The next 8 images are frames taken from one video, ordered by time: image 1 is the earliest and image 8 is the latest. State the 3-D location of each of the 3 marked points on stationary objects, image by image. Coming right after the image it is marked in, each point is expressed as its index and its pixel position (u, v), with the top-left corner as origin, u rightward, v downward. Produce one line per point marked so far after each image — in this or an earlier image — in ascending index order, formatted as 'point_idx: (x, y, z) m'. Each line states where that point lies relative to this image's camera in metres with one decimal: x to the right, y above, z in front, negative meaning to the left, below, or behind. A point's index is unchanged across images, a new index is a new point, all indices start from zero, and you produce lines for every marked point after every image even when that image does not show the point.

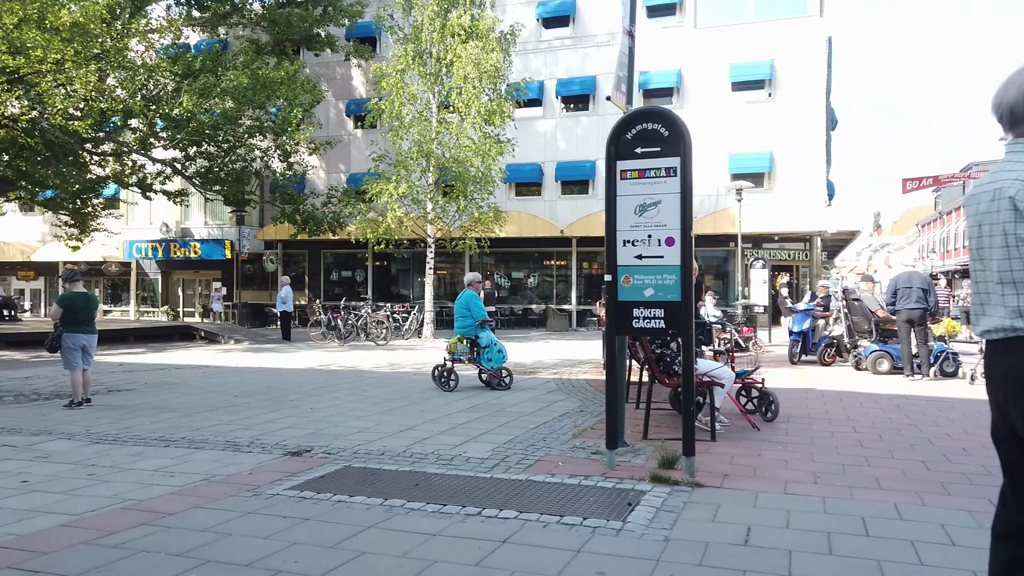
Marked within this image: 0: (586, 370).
0: (+1.3, -1.5, +13.4) m
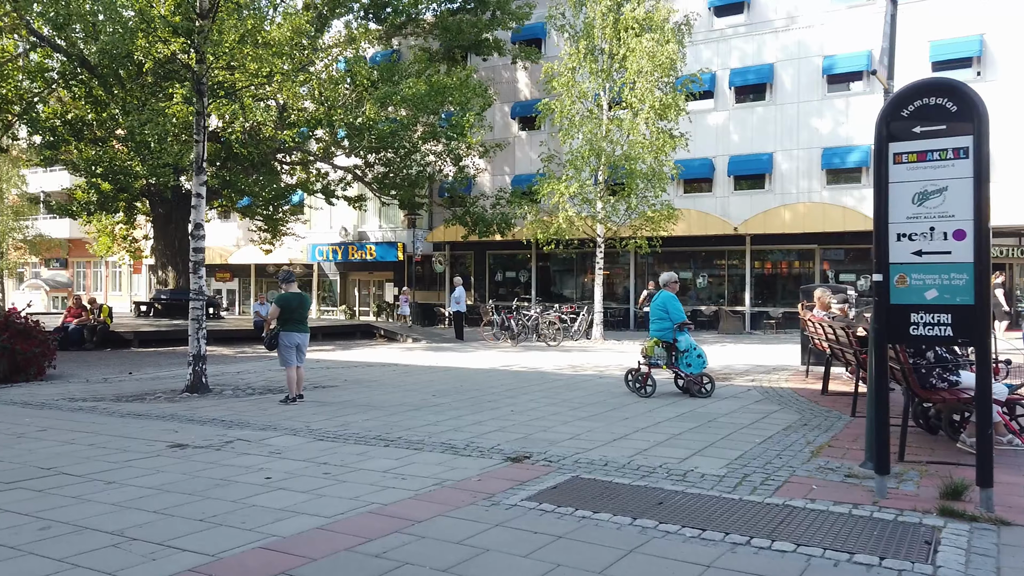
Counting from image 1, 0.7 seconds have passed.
0: (+4.5, -1.5, +12.4) m
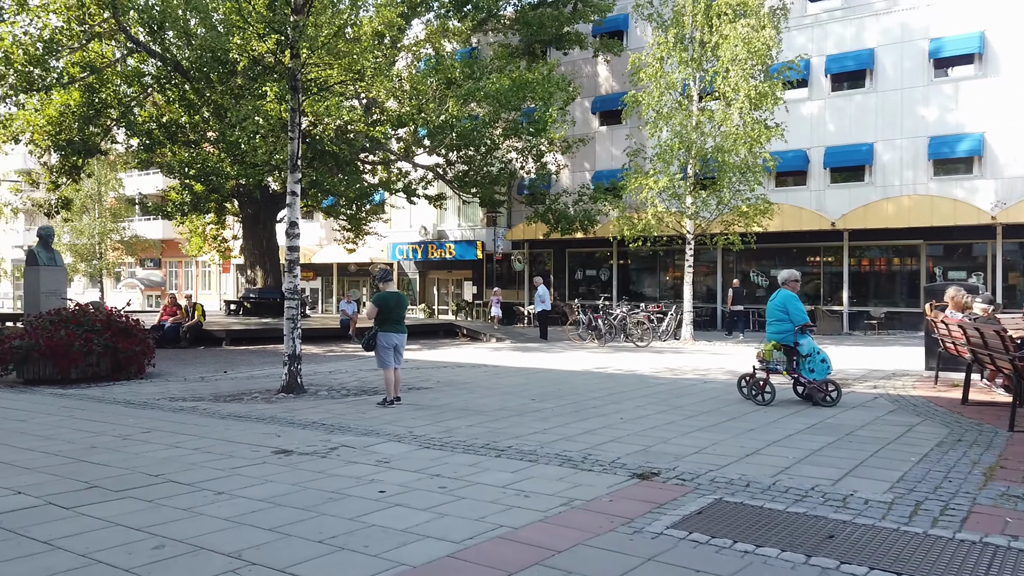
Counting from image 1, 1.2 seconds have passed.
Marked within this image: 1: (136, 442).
0: (+6.0, -1.4, +11.4) m
1: (-3.6, -1.5, +7.1) m
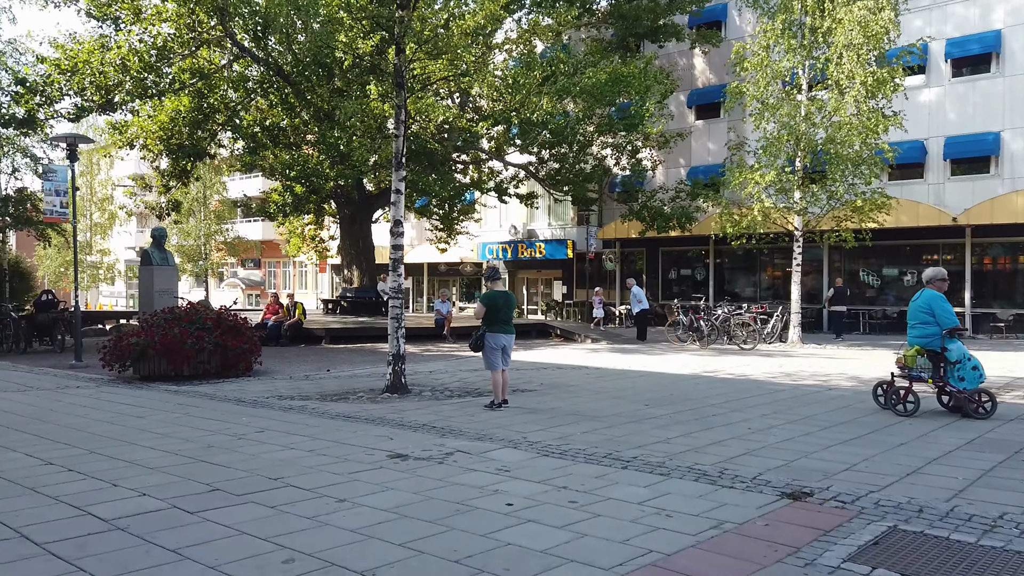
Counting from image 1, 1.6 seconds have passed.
0: (+7.6, -1.4, +10.2) m
1: (-2.4, -1.4, +7.0) m
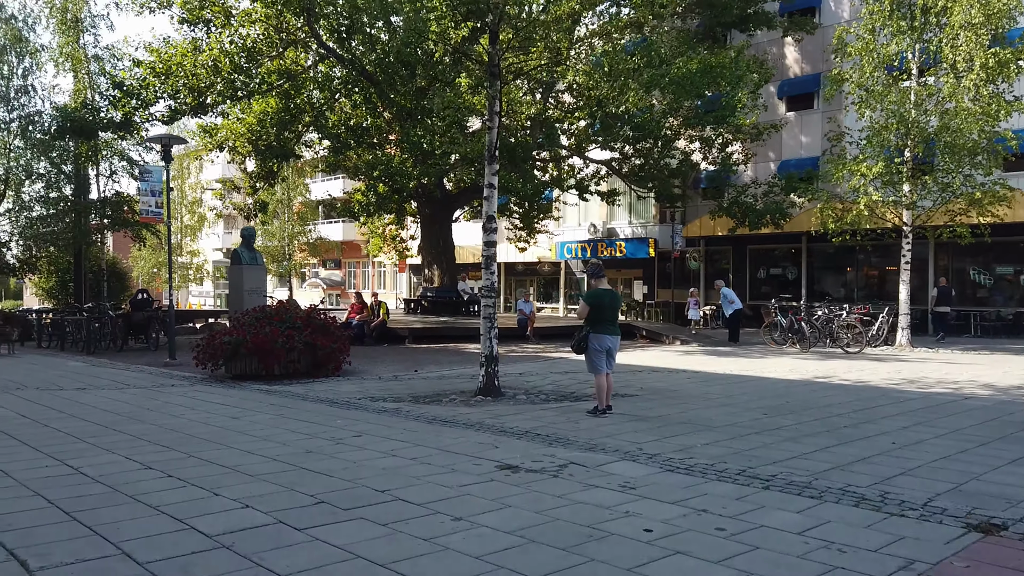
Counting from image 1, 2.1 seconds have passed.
0: (+8.8, -1.4, +8.9) m
1: (-1.4, -1.4, +6.7) m
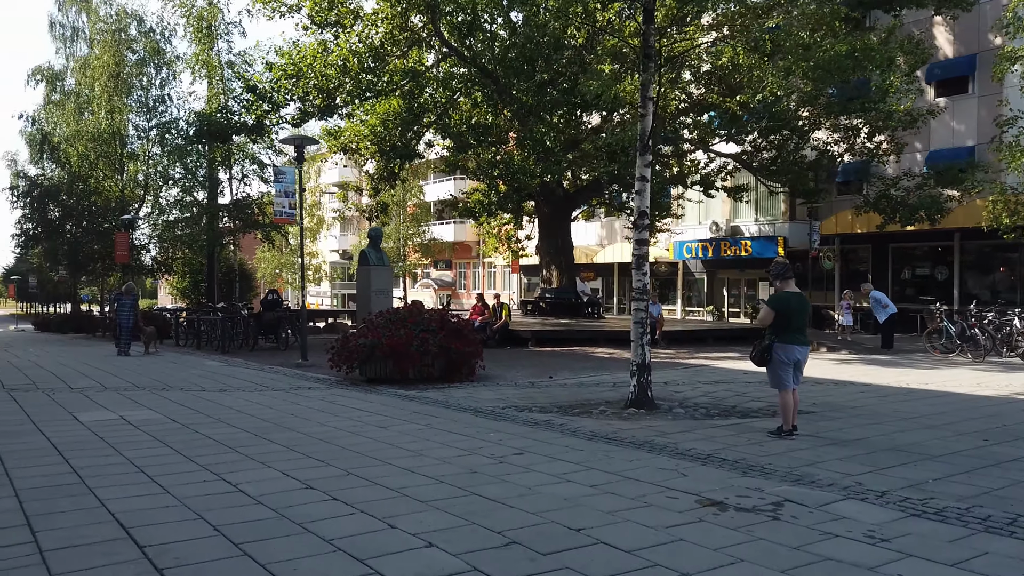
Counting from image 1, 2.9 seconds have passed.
0: (+10.5, -1.5, +6.8) m
1: (0.0, -1.4, +6.0) m
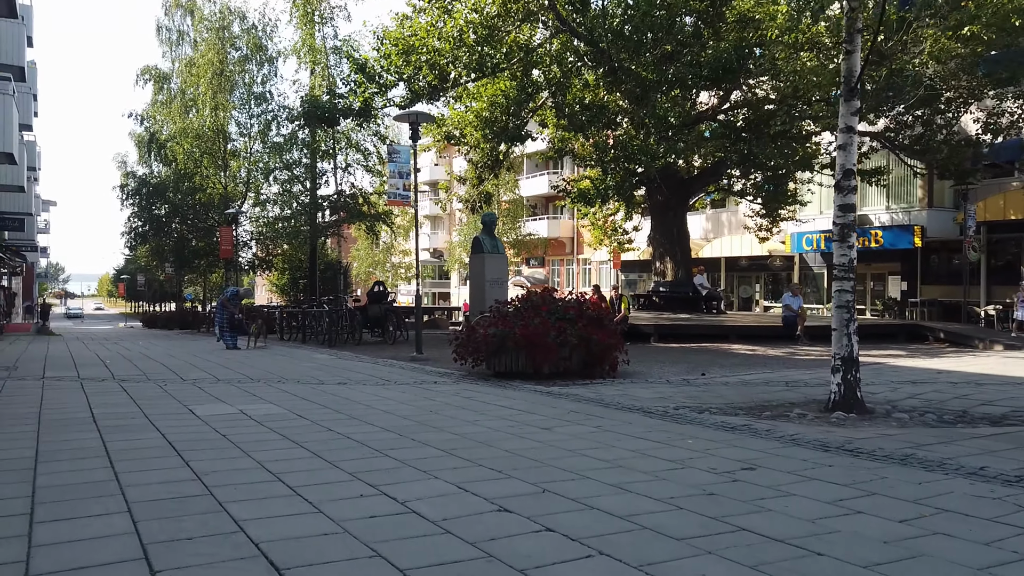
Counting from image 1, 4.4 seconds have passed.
0: (+12.0, -1.2, +4.1) m
1: (+1.5, -1.2, +4.4) m
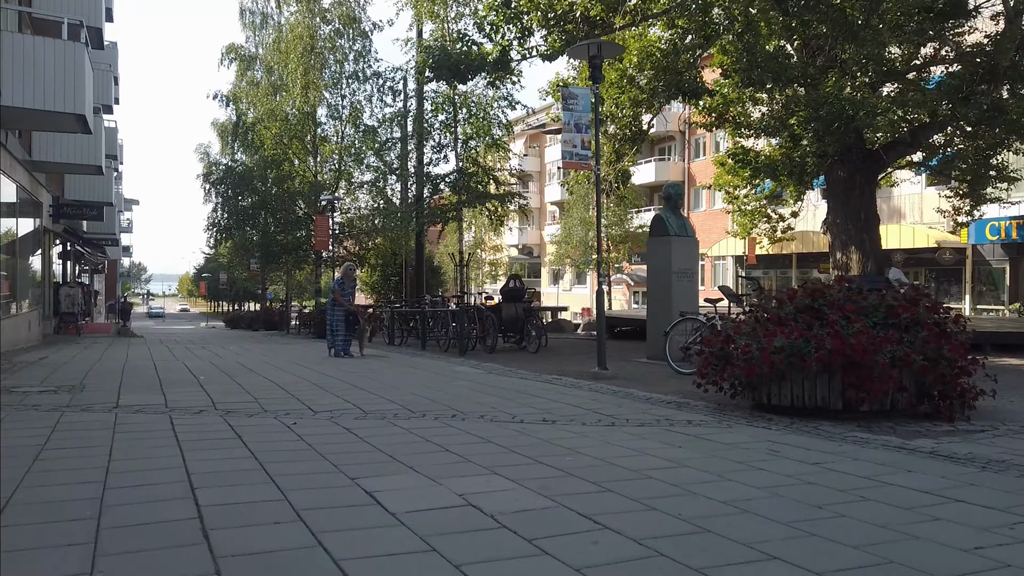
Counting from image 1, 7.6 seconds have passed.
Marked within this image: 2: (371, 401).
0: (+14.1, -1.1, -0.7) m
1: (+3.7, -1.1, +0.5) m
2: (-1.5, -1.2, +8.0) m
